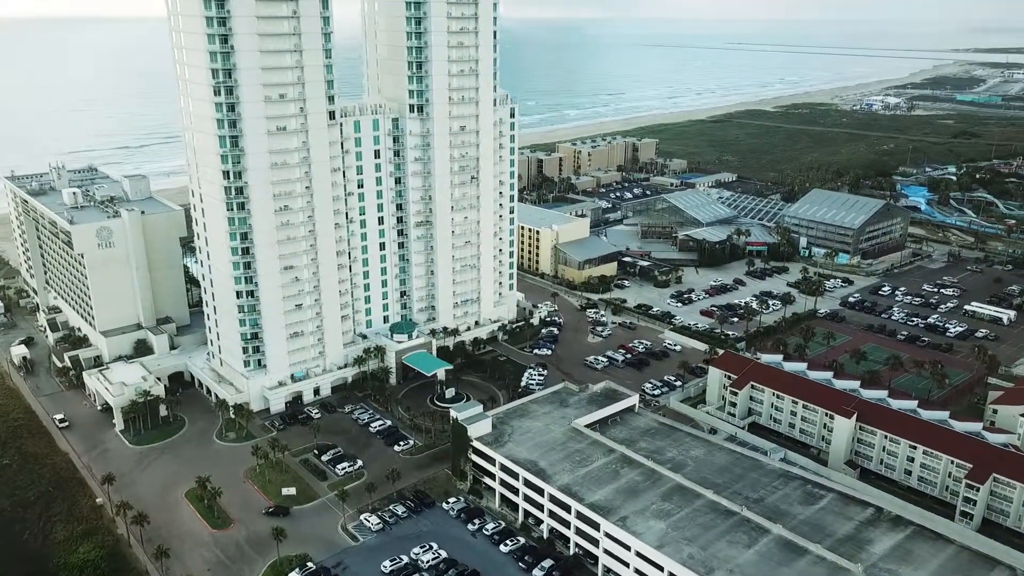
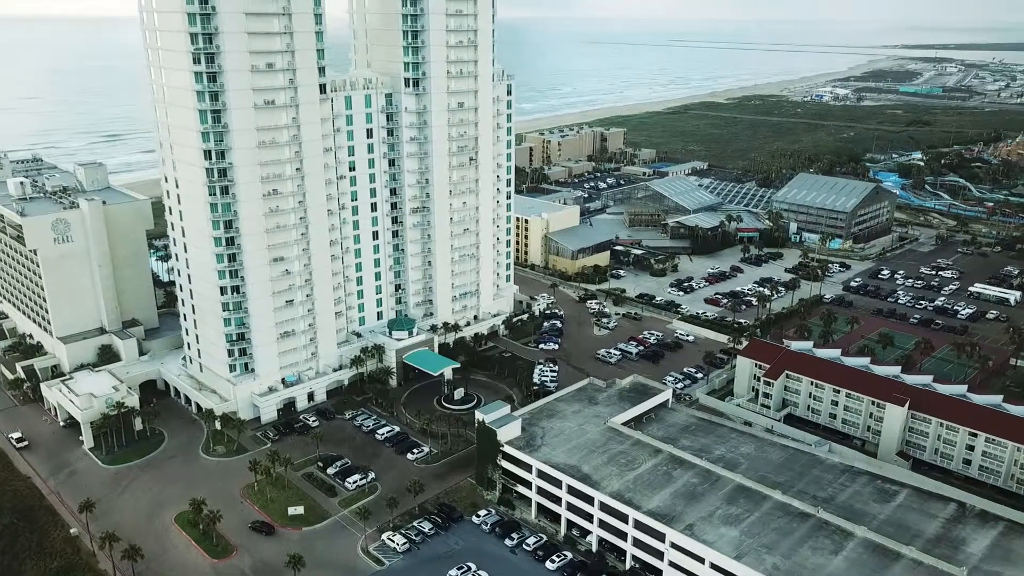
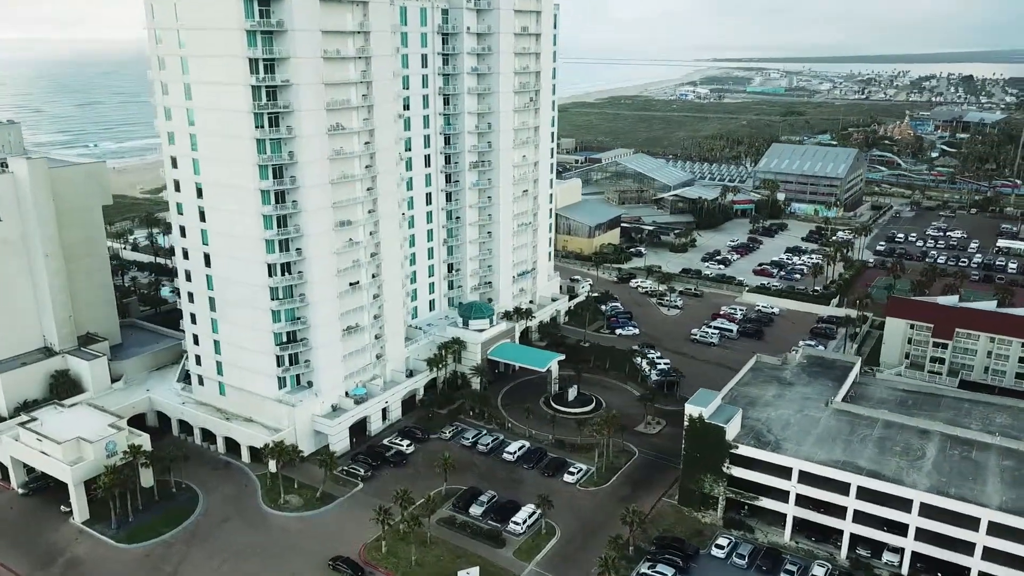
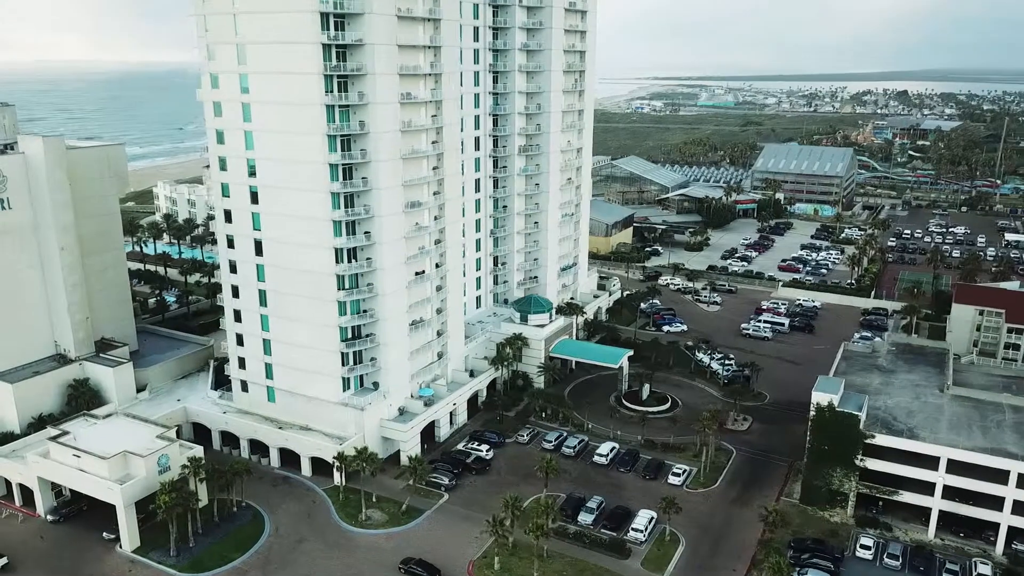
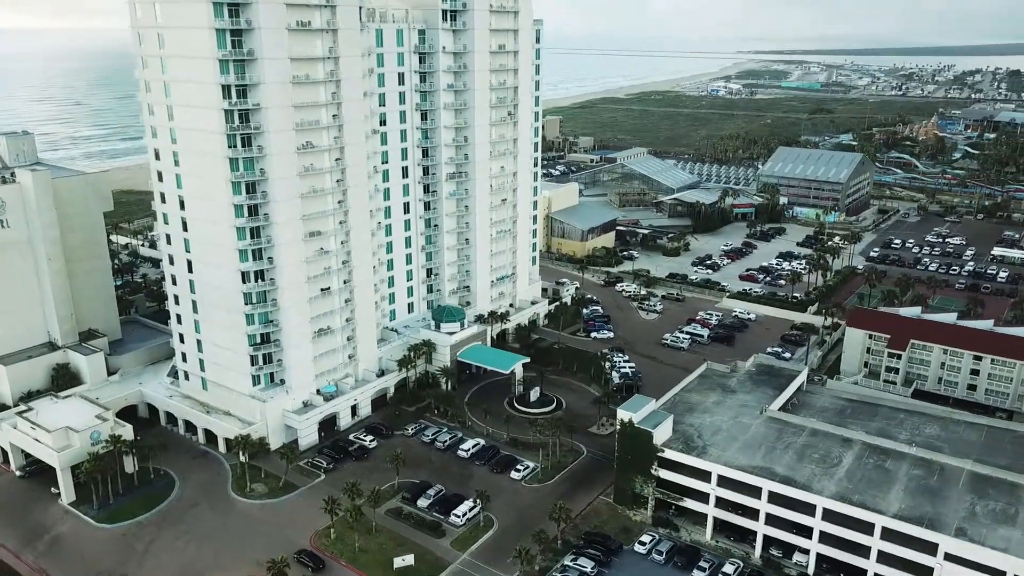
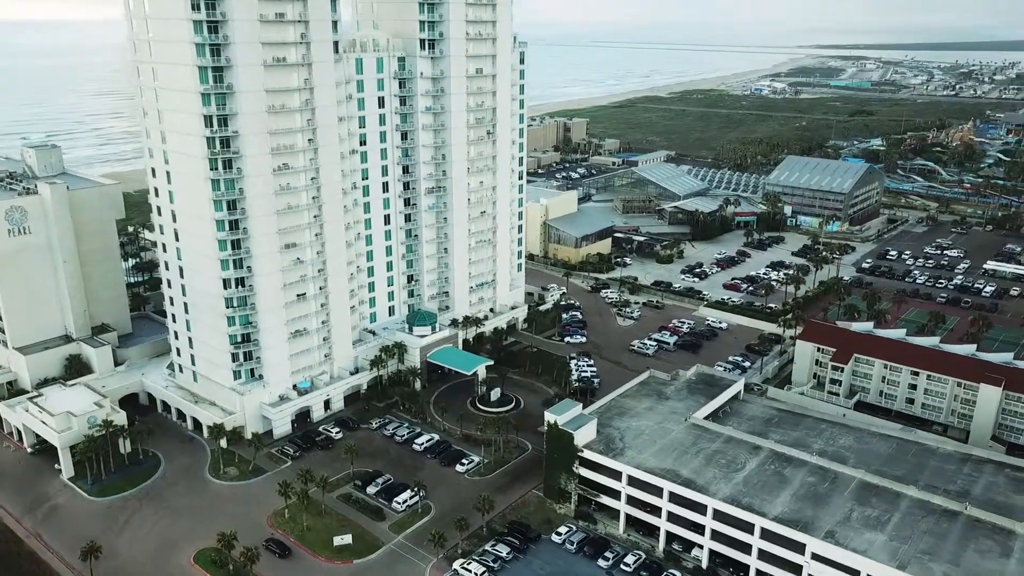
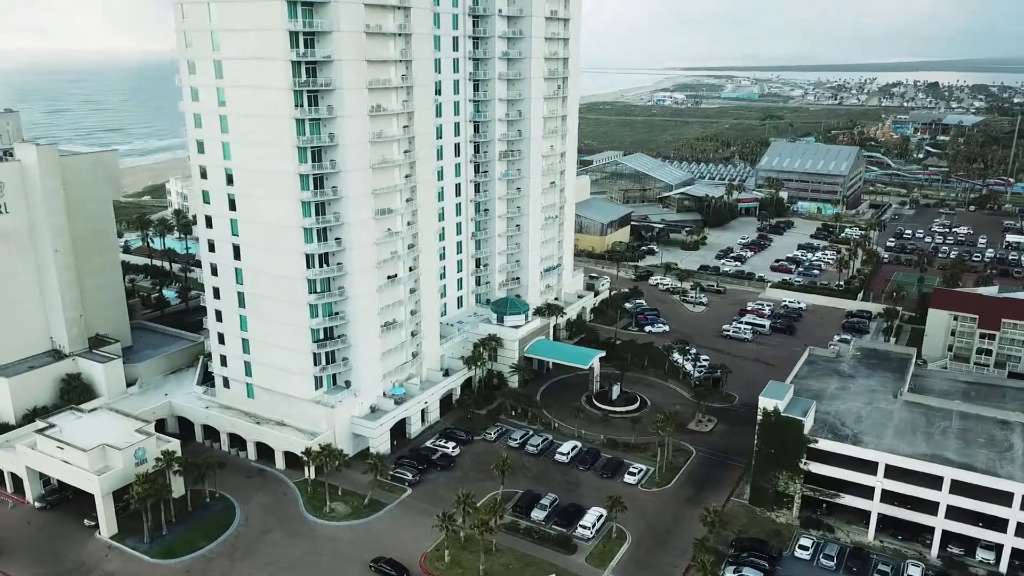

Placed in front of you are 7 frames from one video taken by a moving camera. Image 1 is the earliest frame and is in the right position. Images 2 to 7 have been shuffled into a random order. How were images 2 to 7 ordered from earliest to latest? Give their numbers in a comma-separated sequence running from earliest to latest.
2, 6, 5, 3, 7, 4
